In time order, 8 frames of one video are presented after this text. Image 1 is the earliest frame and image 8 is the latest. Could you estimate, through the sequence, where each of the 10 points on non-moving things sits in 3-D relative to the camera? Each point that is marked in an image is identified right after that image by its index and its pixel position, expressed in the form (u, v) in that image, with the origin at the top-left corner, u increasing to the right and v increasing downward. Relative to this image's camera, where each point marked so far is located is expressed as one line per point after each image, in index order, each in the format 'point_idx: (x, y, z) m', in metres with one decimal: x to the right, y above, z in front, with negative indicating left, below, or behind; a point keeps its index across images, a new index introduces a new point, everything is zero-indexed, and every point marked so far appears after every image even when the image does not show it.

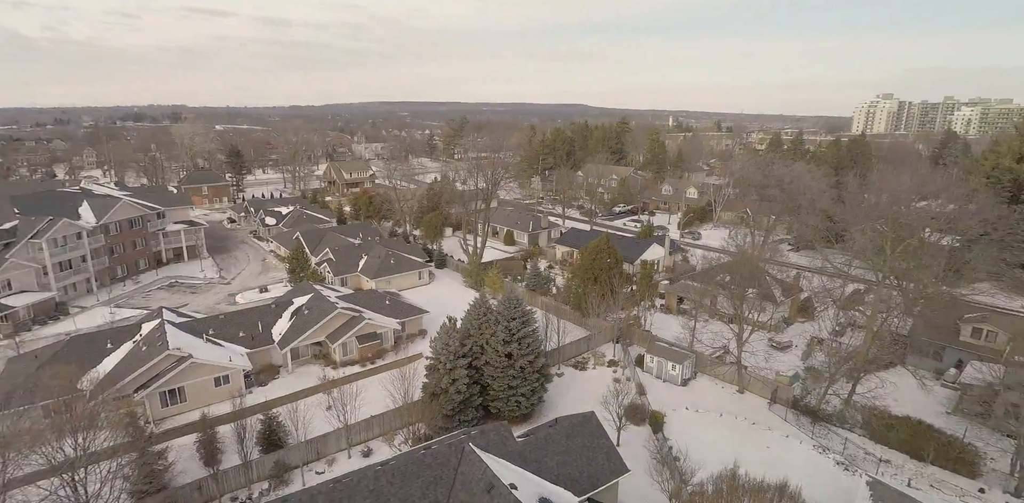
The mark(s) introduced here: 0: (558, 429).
0: (+1.6, -6.0, +17.8) m
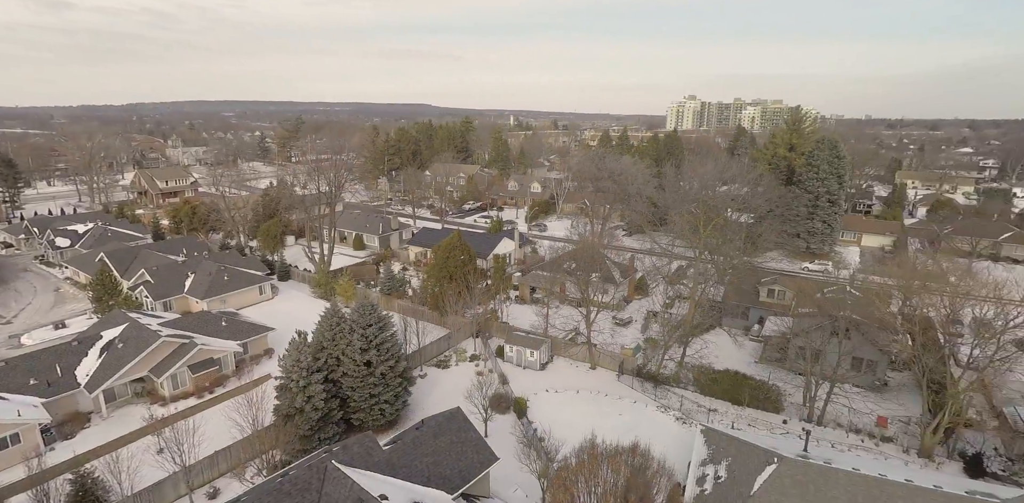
0: (-2.9, -6.0, +17.6) m
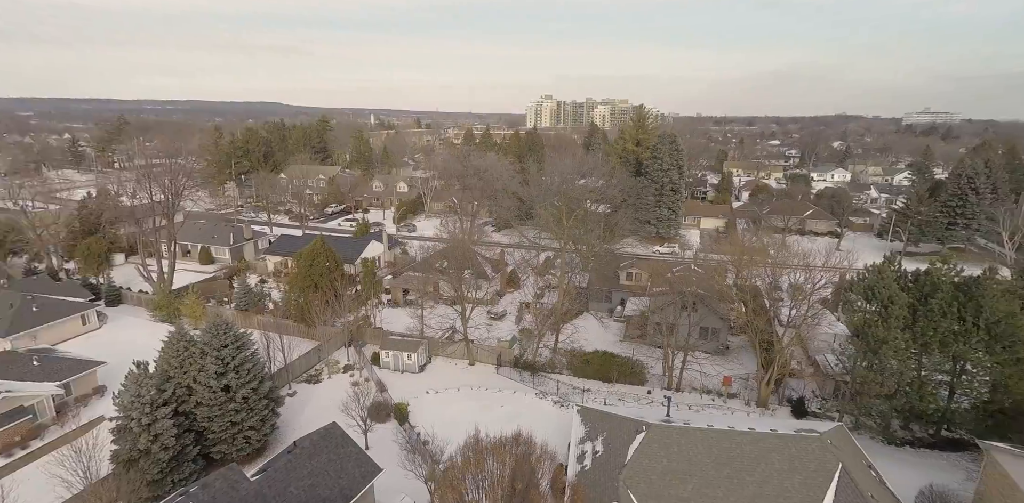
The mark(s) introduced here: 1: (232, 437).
0: (-6.6, -6.2, +16.4) m
1: (-10.4, -6.9, +19.6) m
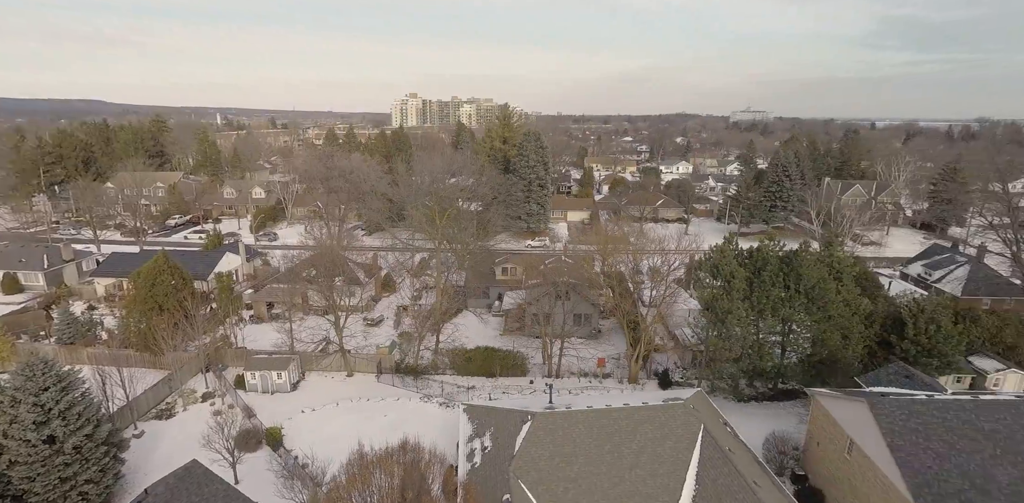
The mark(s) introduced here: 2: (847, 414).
0: (-9.8, -6.7, +14.3) m
1: (-14.2, -7.6, +16.6) m
2: (+10.9, -5.2, +17.2) m
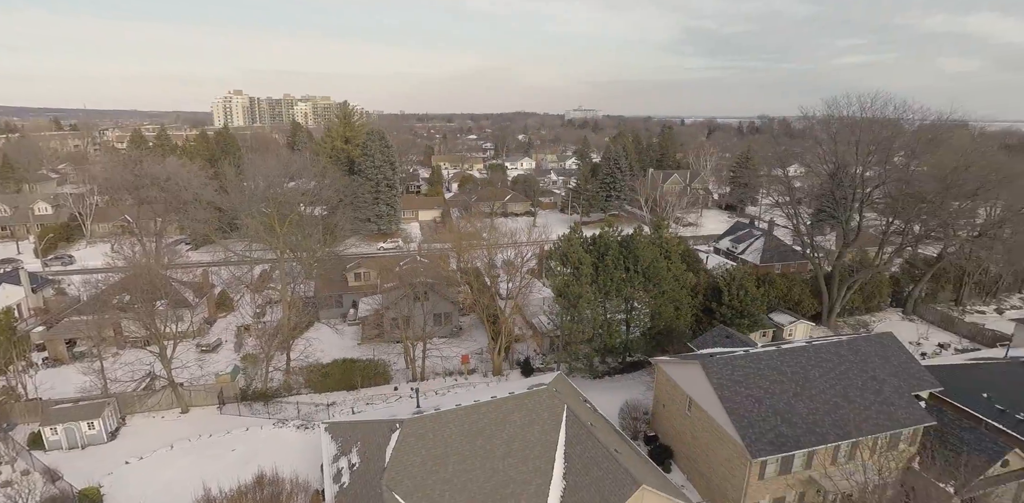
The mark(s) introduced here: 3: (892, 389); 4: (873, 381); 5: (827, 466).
0: (-12.6, -7.5, +11.0) m
1: (-17.4, -8.8, +12.1) m
2: (+6.3, -4.5, +19.4) m
3: (+13.2, -4.7, +18.4) m
4: (+12.6, -4.5, +18.5) m
5: (+10.3, -7.0, +17.3) m
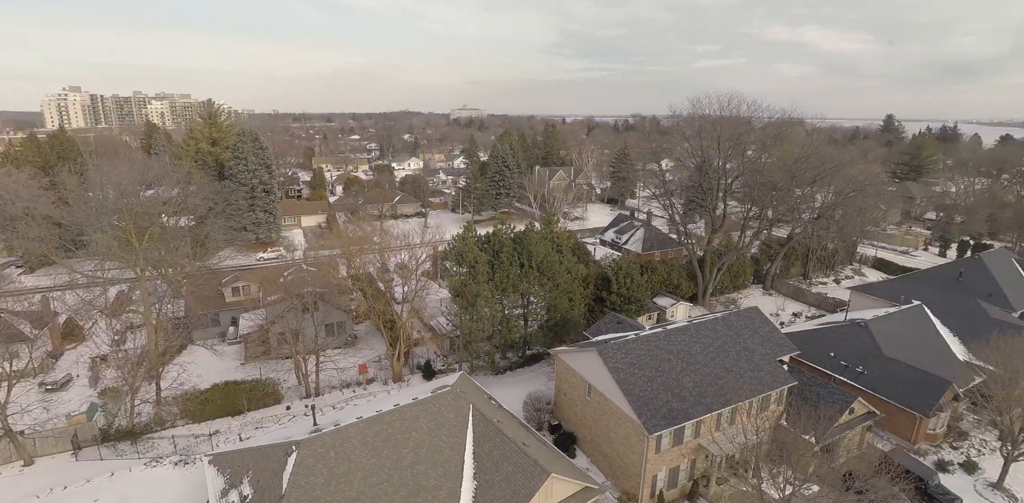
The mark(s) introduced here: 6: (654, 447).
0: (-14.0, -8.3, +8.3) m
1: (-18.8, -9.8, +8.3) m
2: (+2.7, -4.3, +20.2) m
3: (+9.7, -4.1, +20.6) m
4: (+9.1, -3.9, +20.6) m
5: (+7.2, -6.5, +19.0) m
6: (+4.7, -6.5, +17.6) m
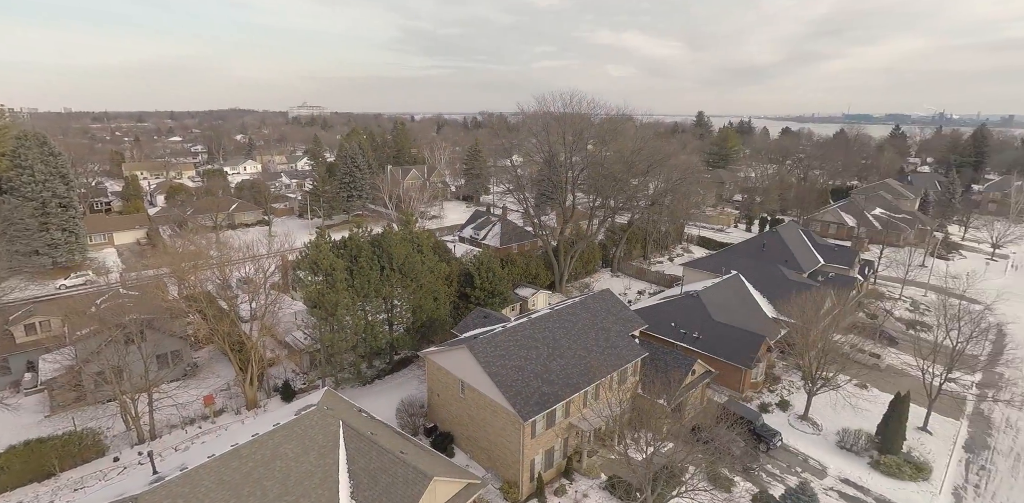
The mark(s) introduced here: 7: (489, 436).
0: (-14.8, -9.4, +4.3) m
1: (-19.3, -11.3, +3.1) m
2: (-2.2, -4.2, +20.2) m
3: (+4.4, -3.5, +22.4) m
4: (+3.8, -3.3, +22.2) m
5: (+2.6, -6.1, +20.2) m
6: (+0.6, -6.3, +18.2) m
7: (-0.8, -6.8, +19.4) m
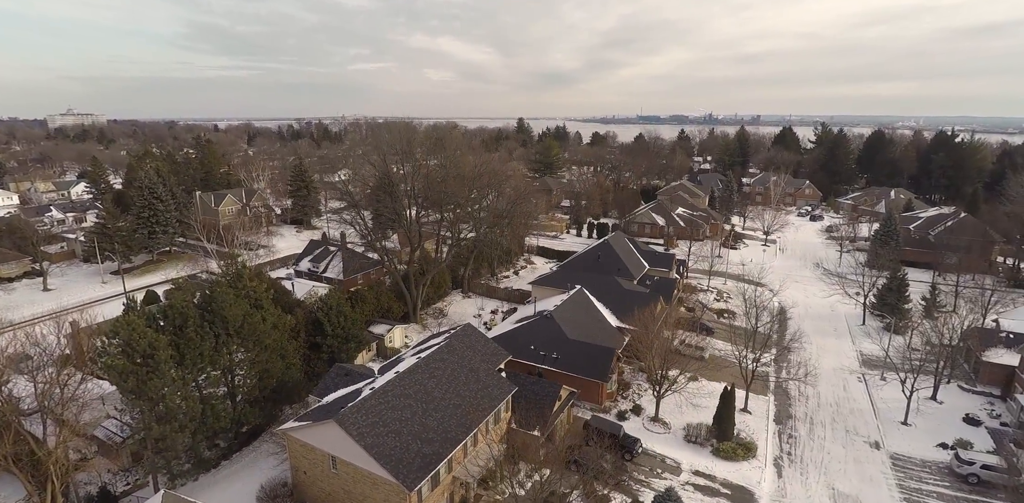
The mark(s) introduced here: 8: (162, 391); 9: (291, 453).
0: (-13.3, -12.4, -0.4) m
1: (-17.1, -14.7, -2.9) m
2: (-6.6, -6.4, +18.4) m
3: (-1.1, -5.2, +22.6) m
4: (-1.6, -5.1, +22.2) m
5: (-1.9, -7.9, +19.9) m
6: (-3.2, -8.2, +17.4) m
7: (-4.8, -8.8, +18.1) m
8: (-13.2, -5.2, +20.1) m
9: (-8.1, -7.5, +19.6) m
